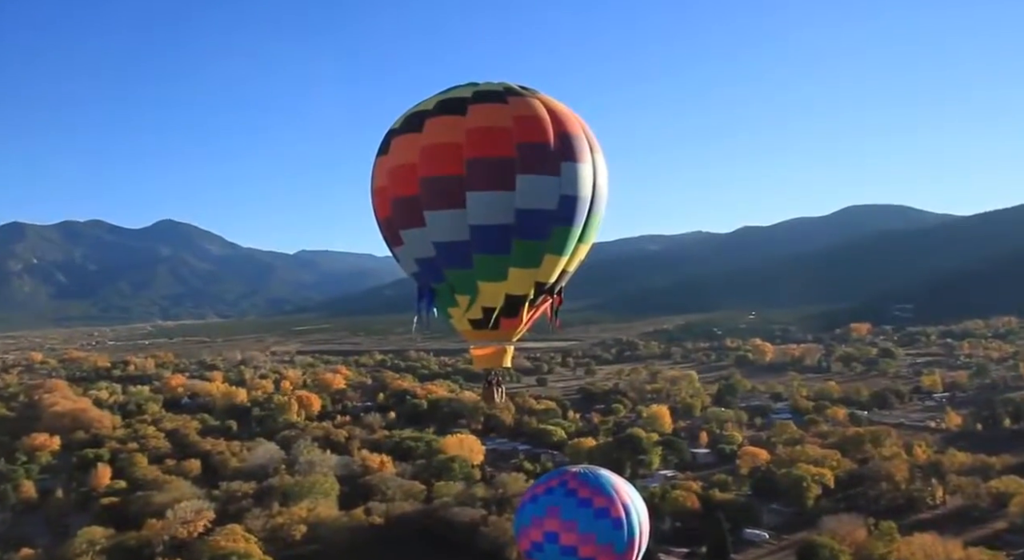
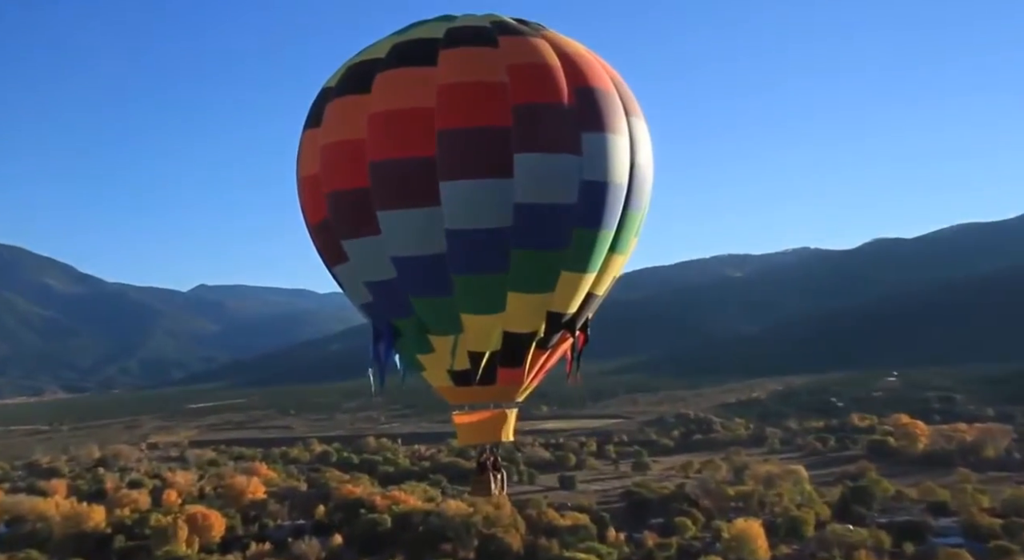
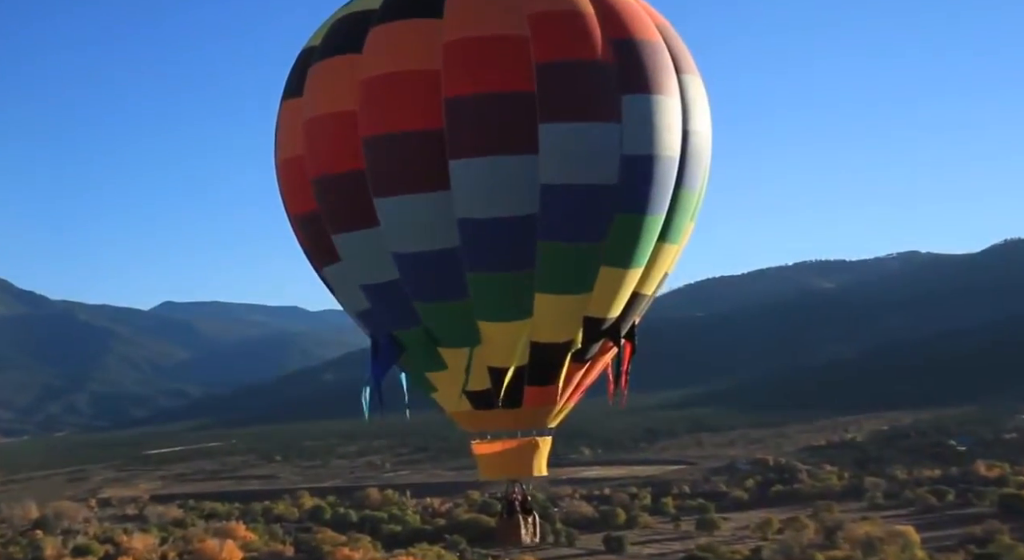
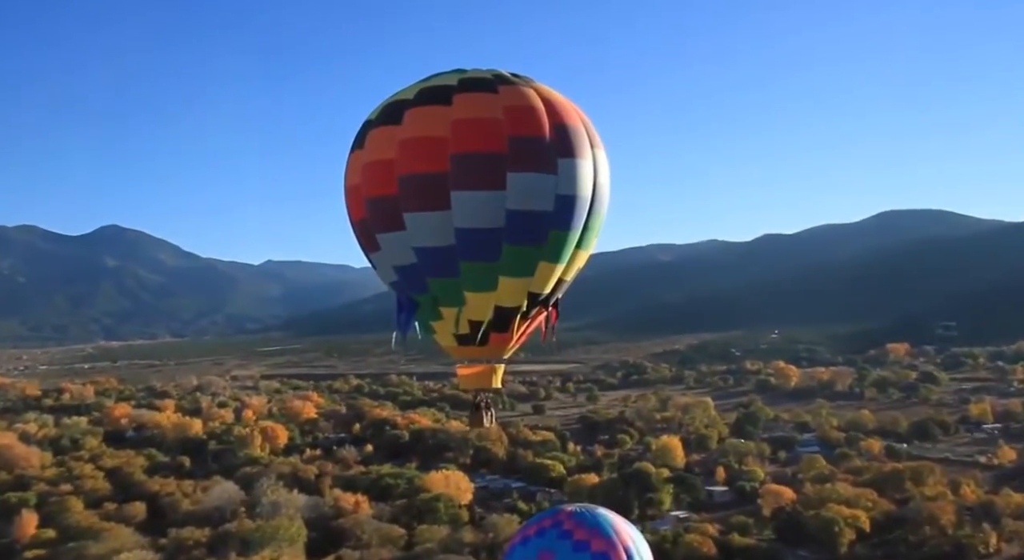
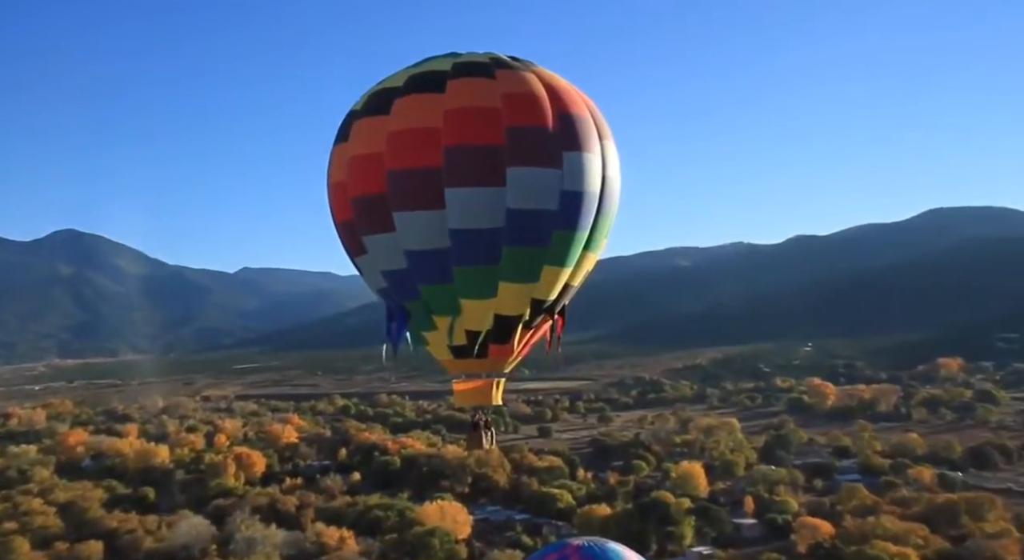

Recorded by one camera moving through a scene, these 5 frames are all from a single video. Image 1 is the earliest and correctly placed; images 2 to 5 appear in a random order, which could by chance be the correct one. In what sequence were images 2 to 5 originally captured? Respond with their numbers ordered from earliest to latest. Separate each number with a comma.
4, 5, 2, 3
